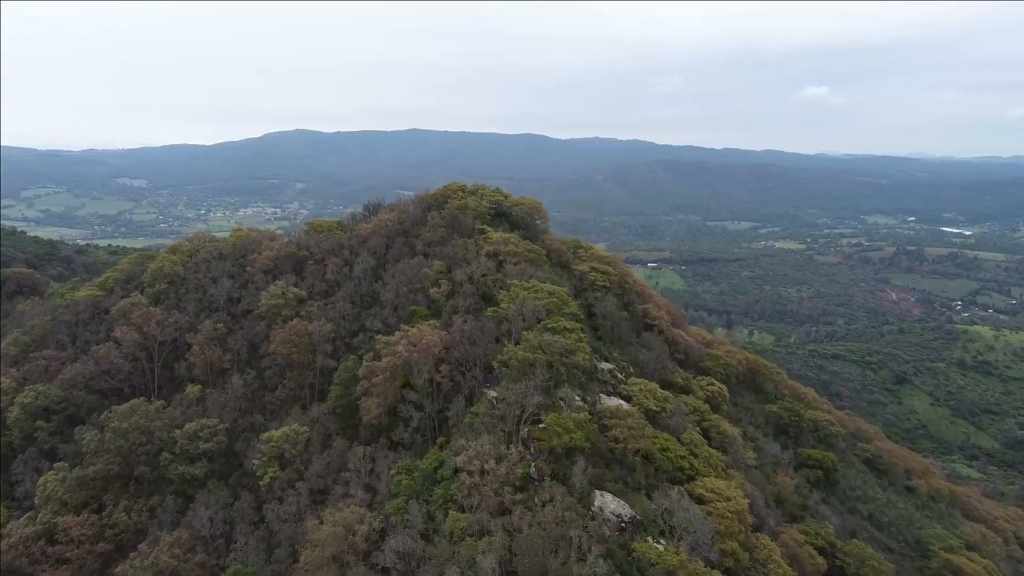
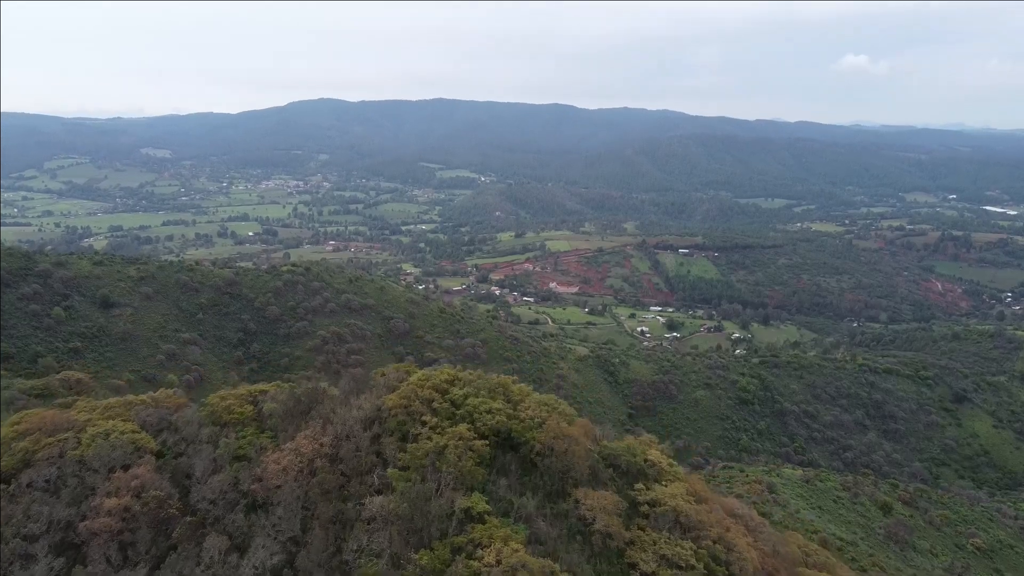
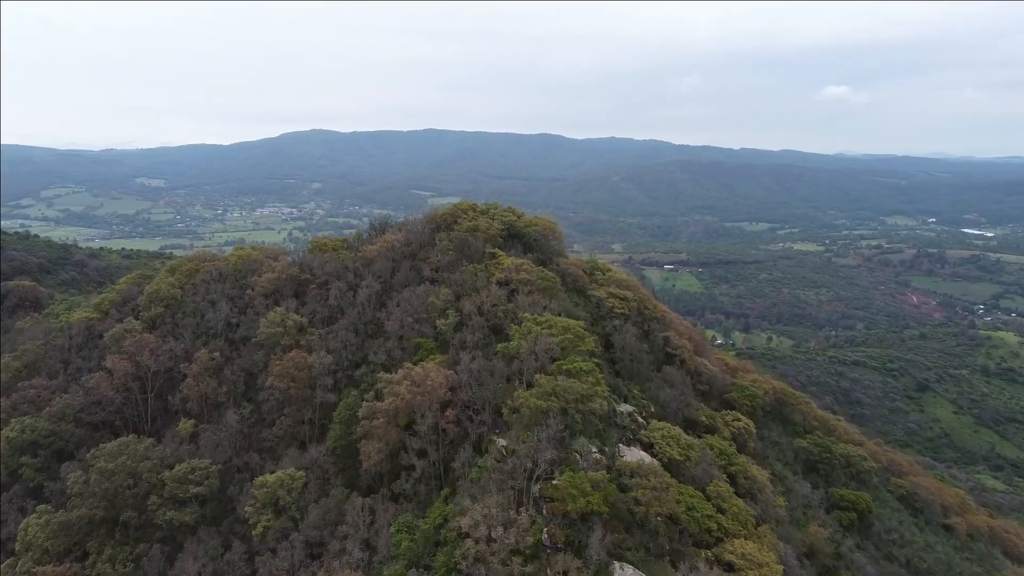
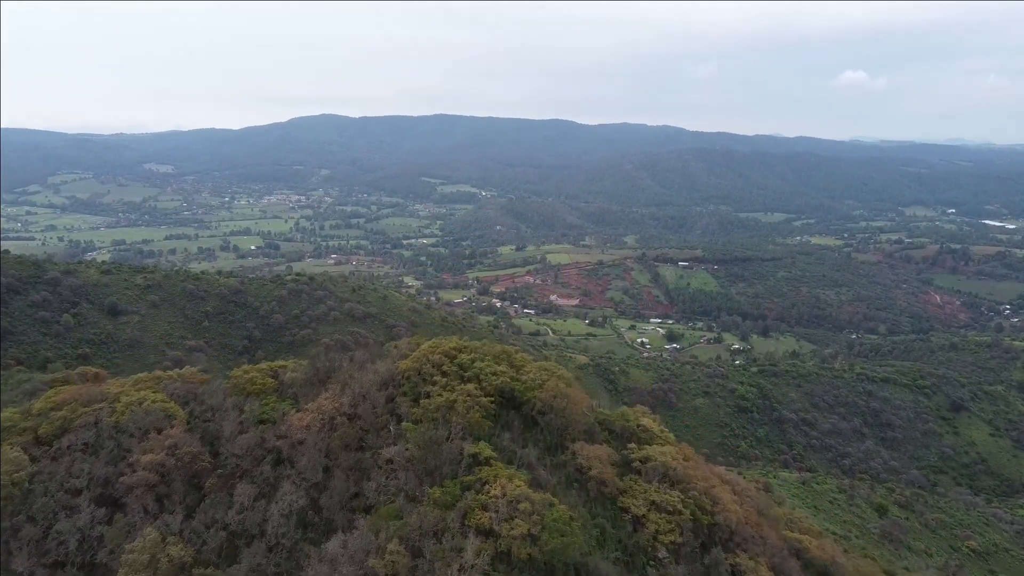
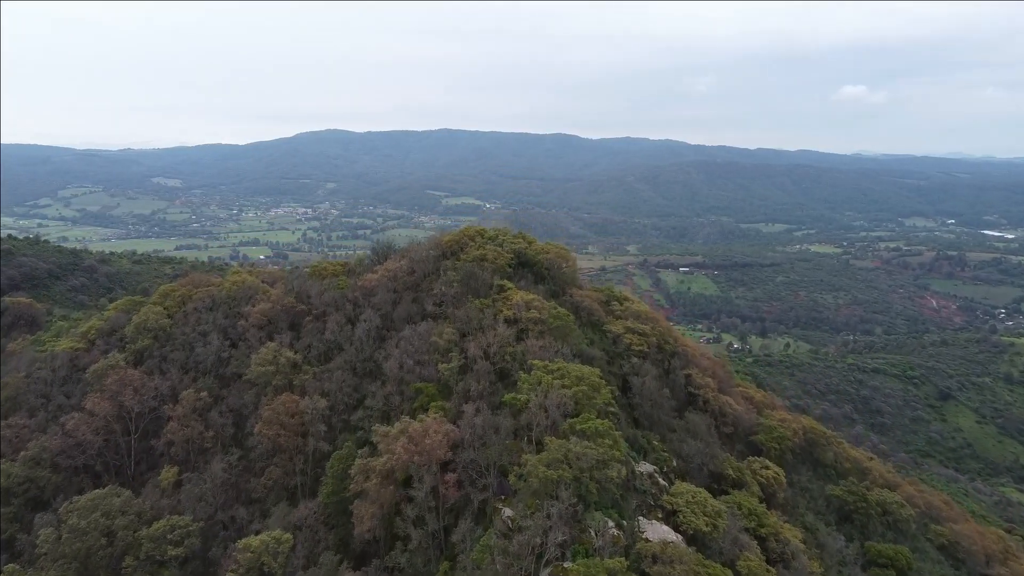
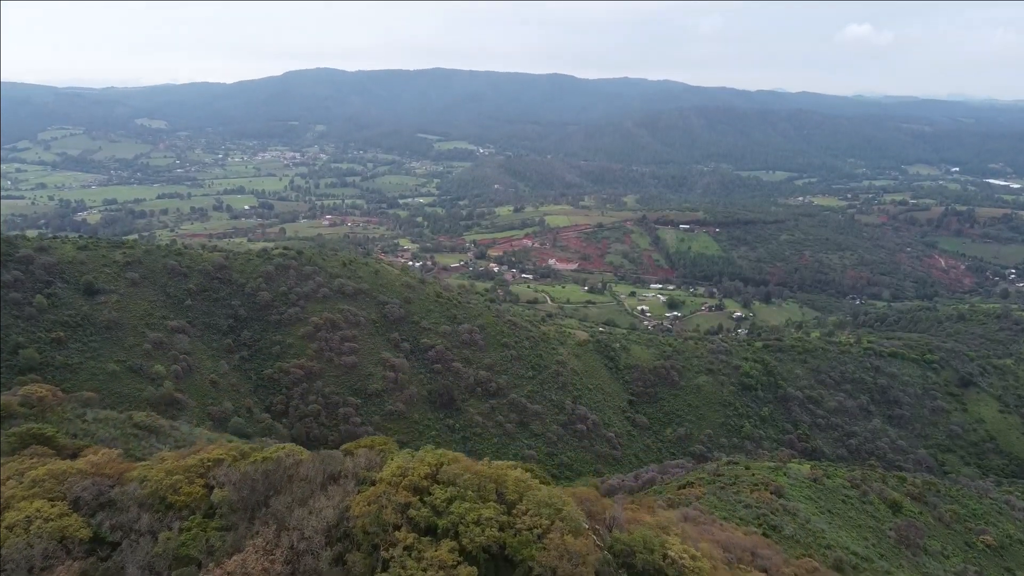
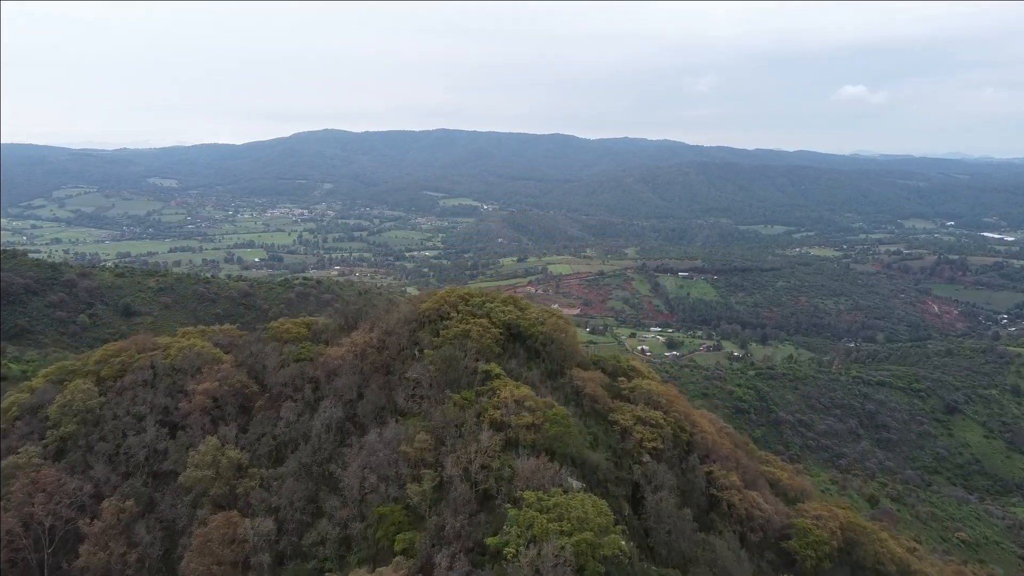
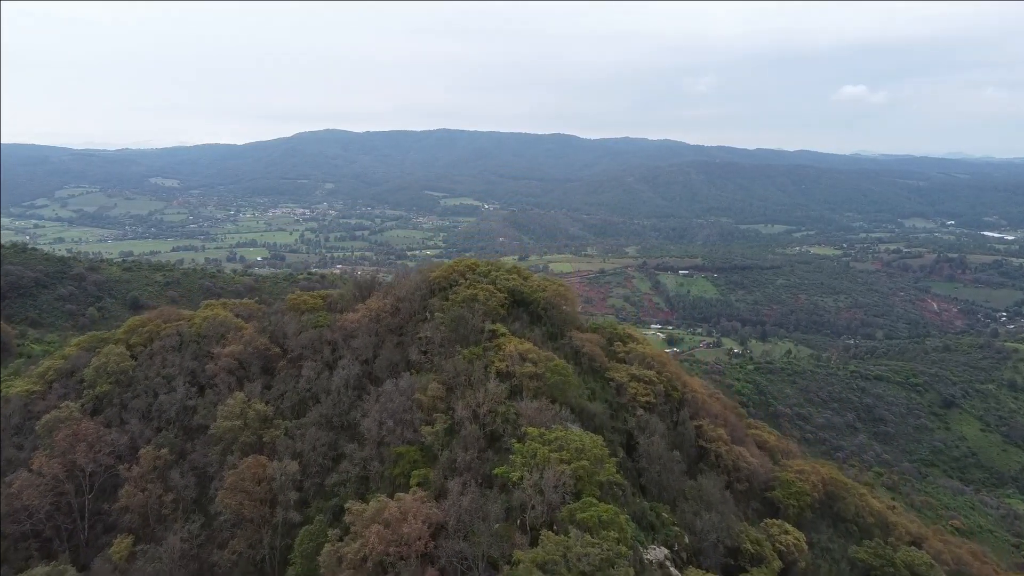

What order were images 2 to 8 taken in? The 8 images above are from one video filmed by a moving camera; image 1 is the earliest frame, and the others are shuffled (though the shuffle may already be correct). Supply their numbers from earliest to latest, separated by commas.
3, 5, 8, 7, 4, 2, 6
